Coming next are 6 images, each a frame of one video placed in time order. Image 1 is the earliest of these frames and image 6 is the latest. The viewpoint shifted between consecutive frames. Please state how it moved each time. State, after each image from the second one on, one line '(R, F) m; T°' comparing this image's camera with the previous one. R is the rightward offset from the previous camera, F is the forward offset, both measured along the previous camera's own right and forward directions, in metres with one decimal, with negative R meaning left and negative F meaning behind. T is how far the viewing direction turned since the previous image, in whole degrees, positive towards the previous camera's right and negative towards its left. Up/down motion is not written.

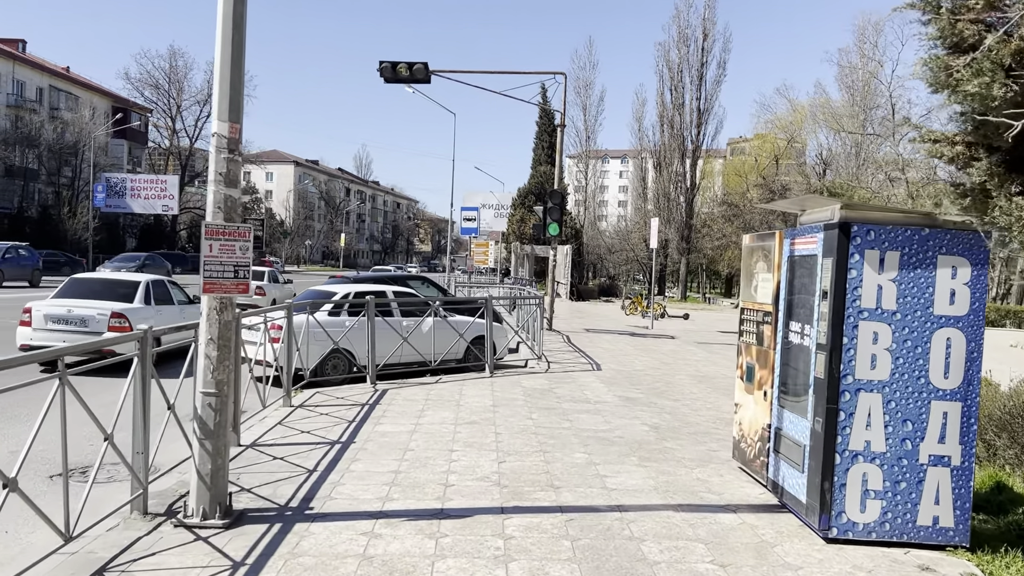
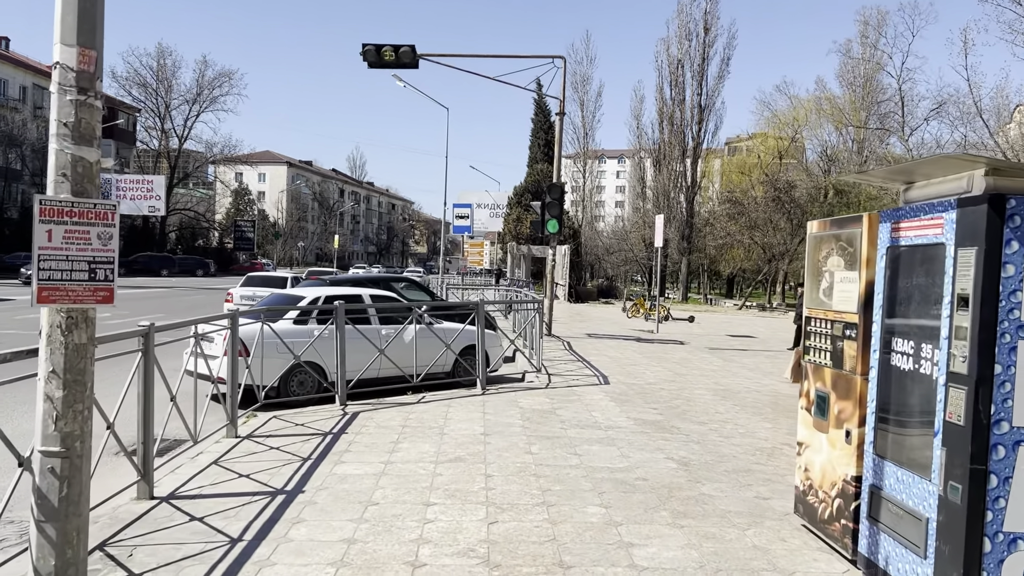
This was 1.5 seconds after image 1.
(0.0, +1.4) m; 0°
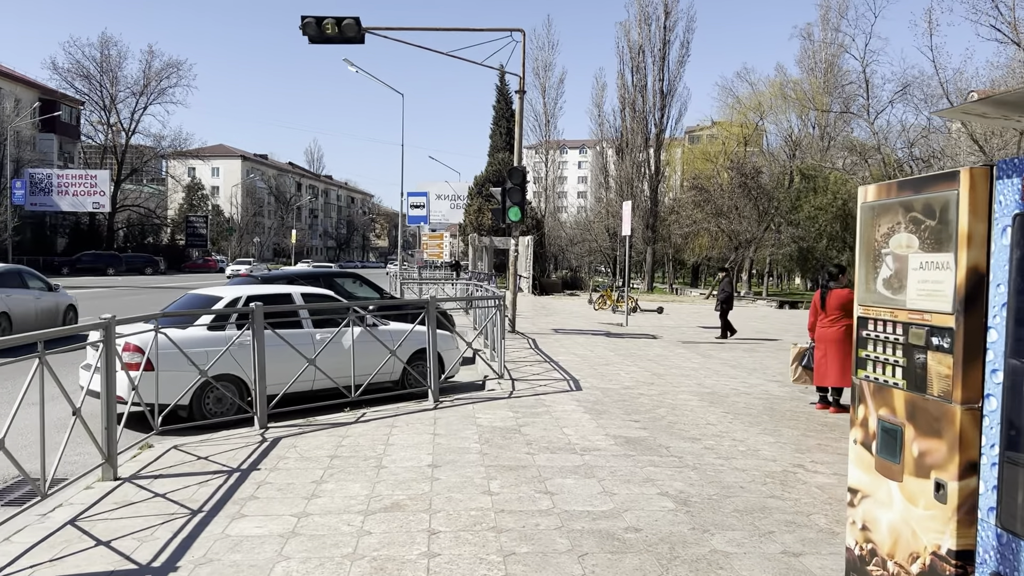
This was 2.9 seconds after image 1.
(+0.1, +1.3) m; +2°
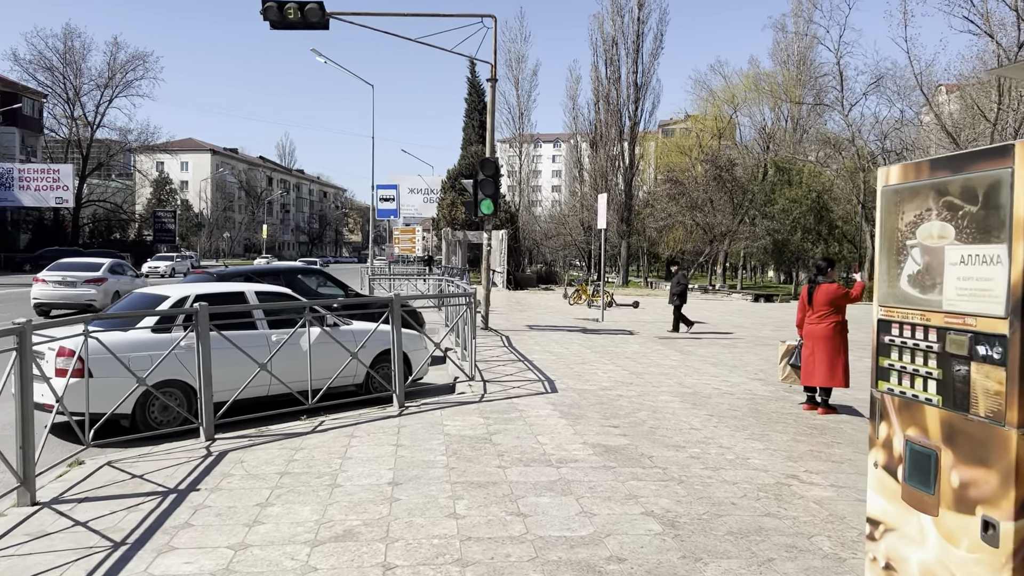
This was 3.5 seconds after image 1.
(0.0, +0.5) m; +2°
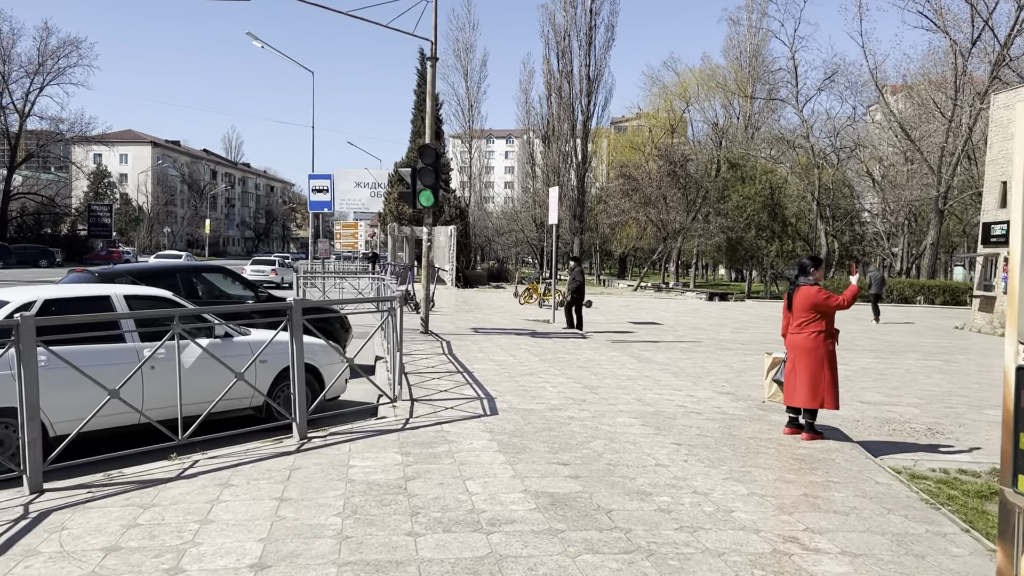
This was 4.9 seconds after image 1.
(+0.2, +1.3) m; +3°
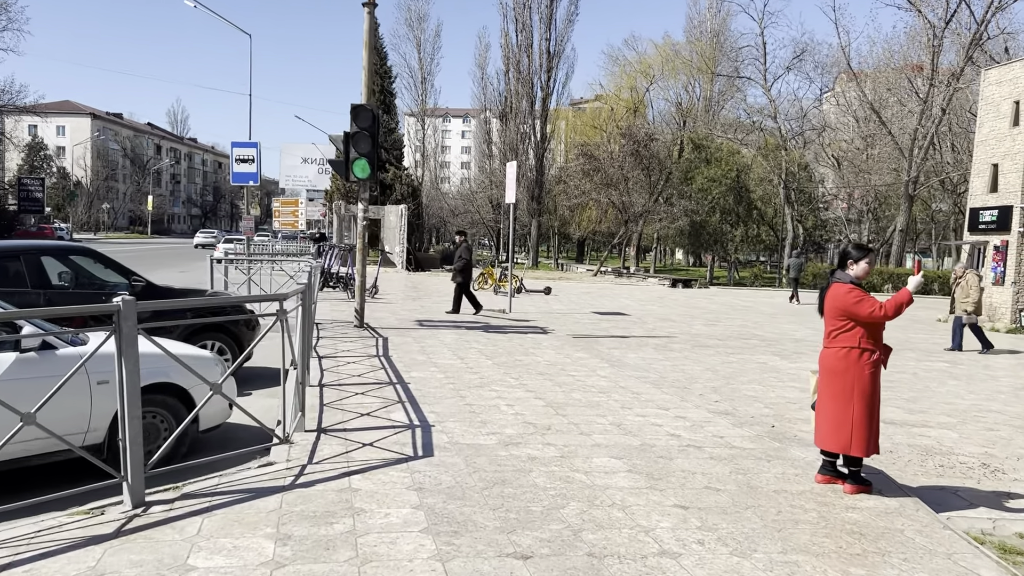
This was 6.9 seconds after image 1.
(+0.1, +1.9) m; +3°
